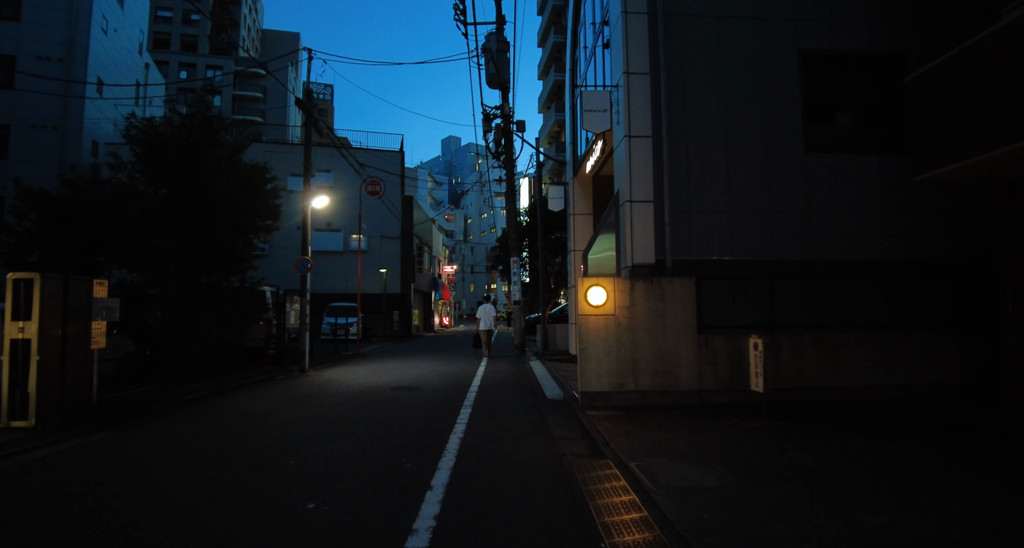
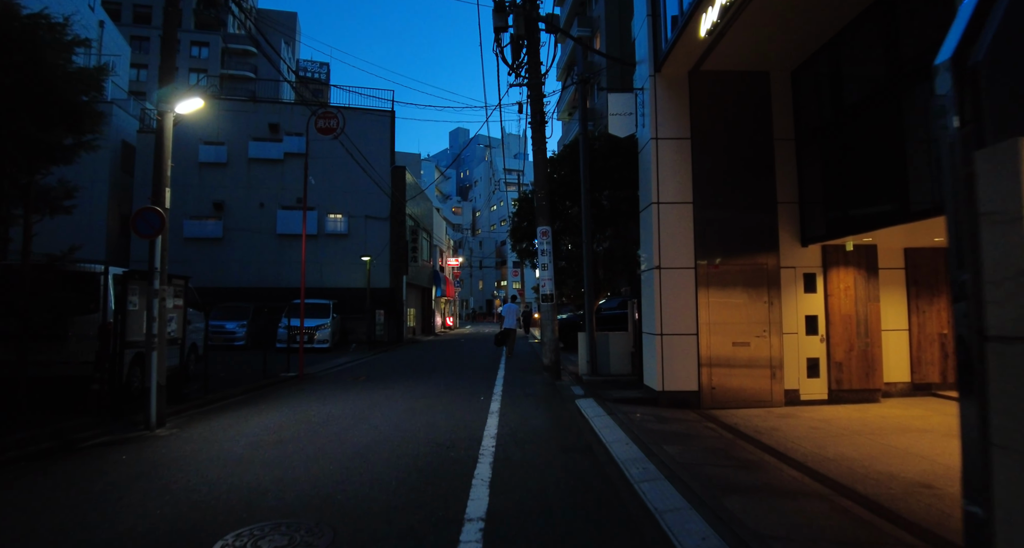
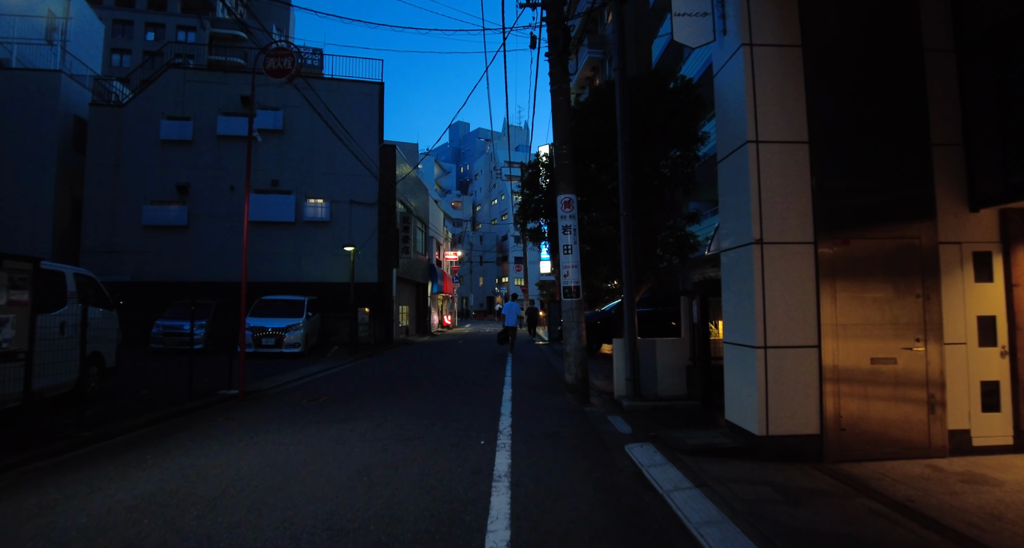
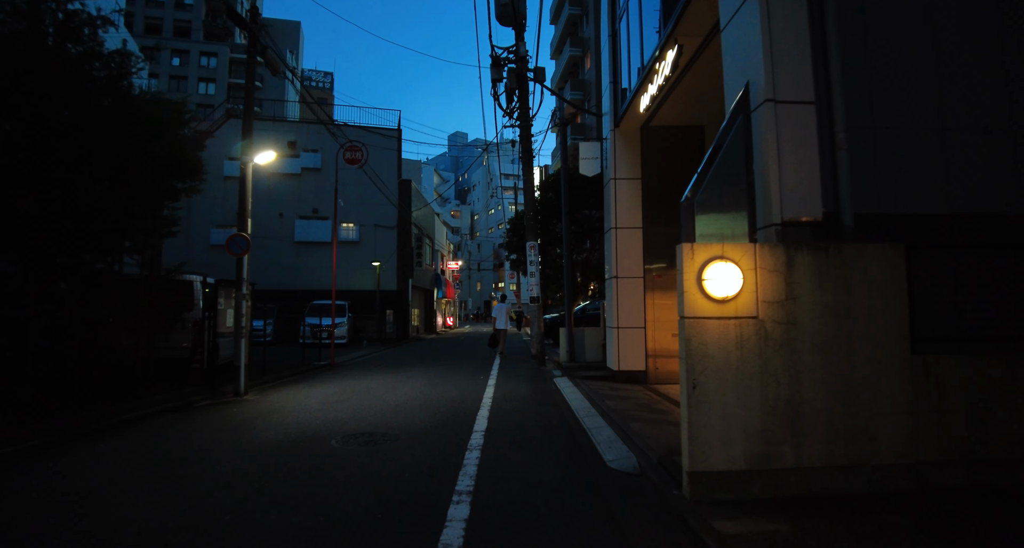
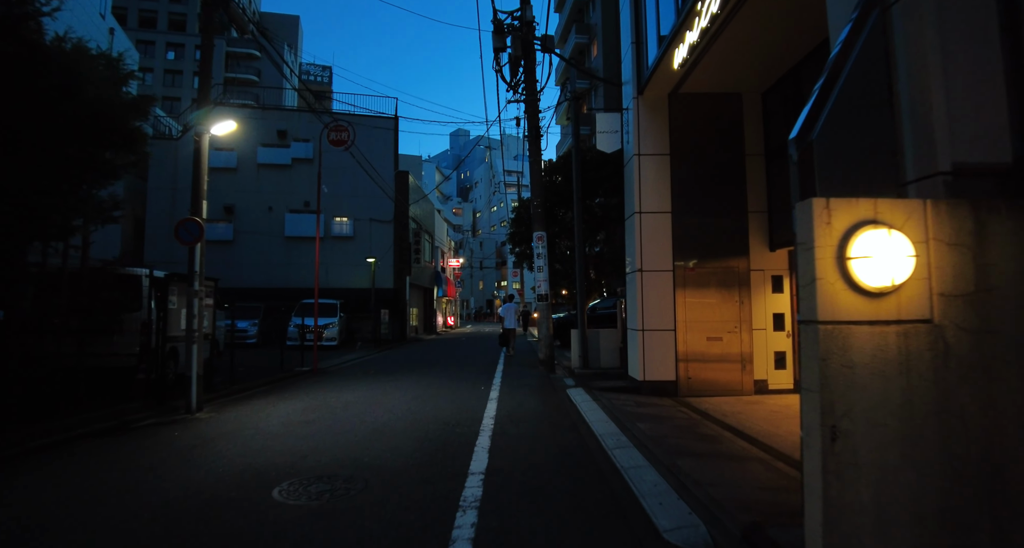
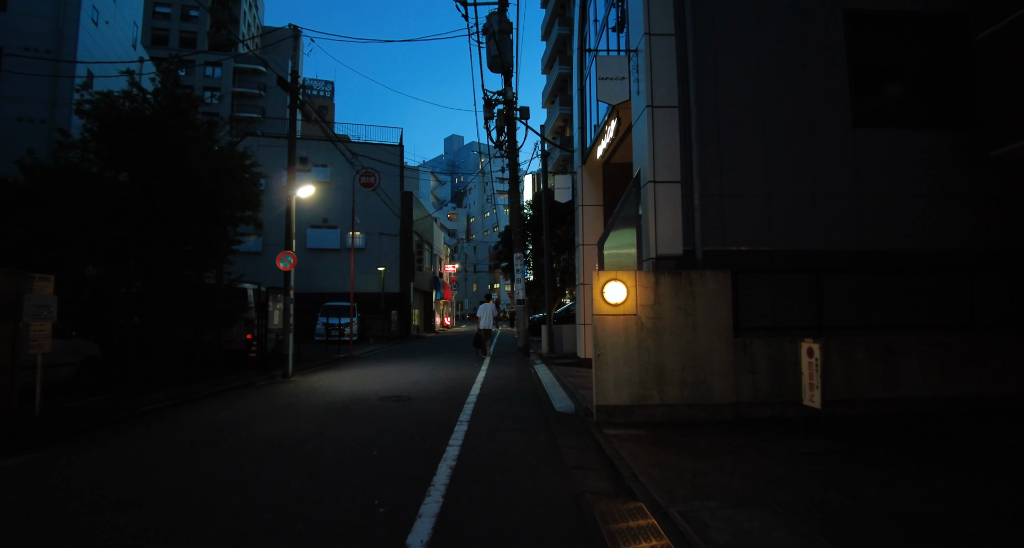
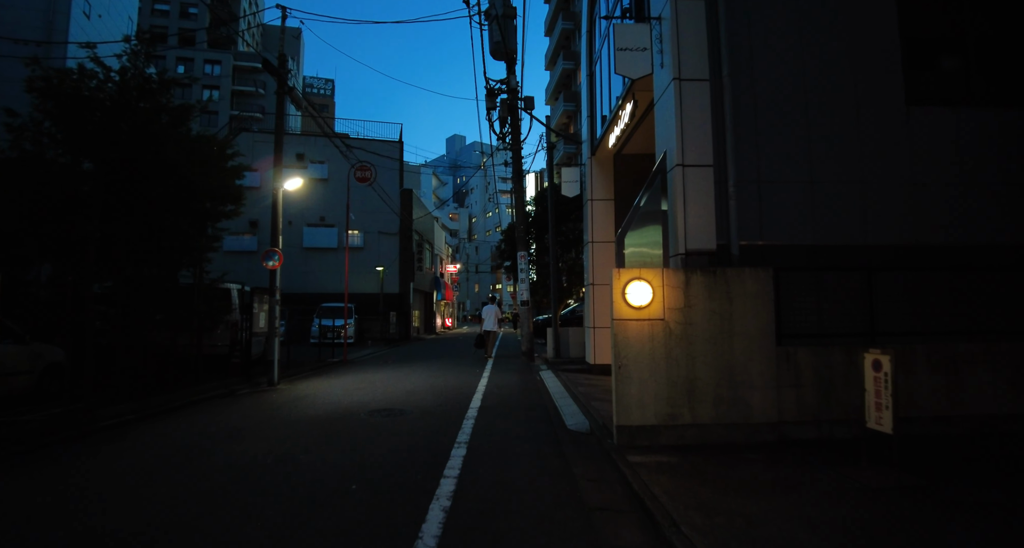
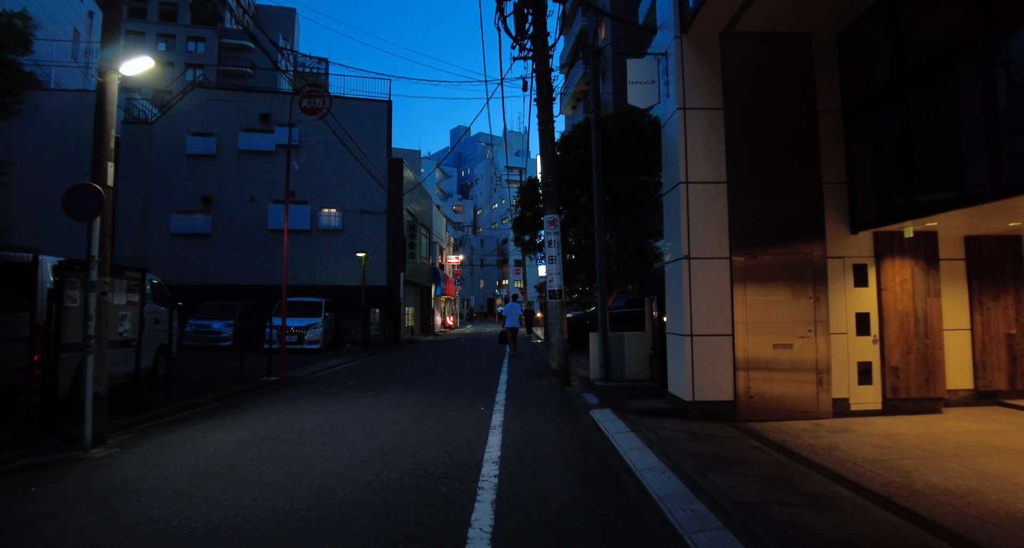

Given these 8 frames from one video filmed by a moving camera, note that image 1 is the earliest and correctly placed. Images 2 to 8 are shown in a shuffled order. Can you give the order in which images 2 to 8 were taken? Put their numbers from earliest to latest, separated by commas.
6, 7, 4, 5, 2, 8, 3
